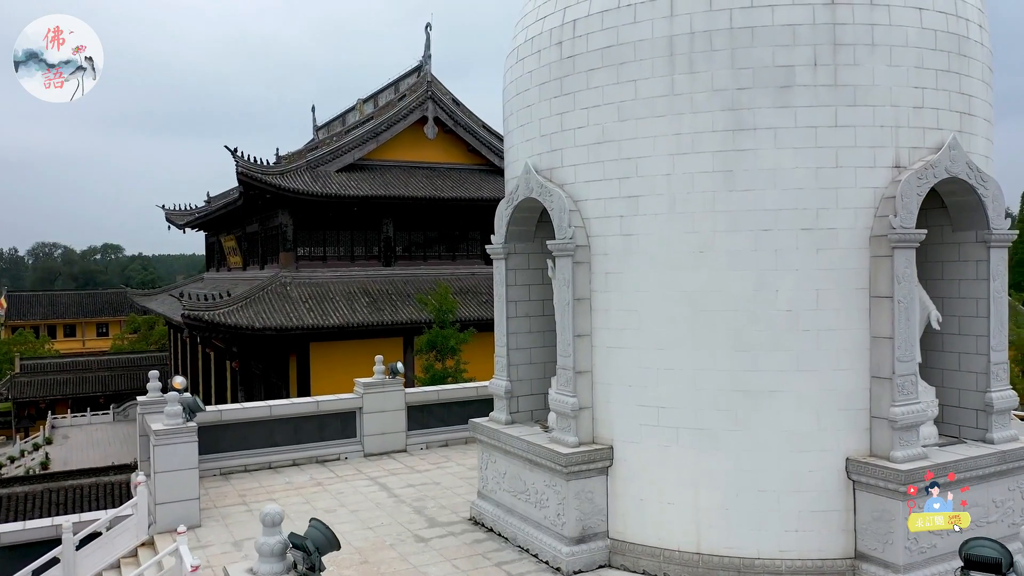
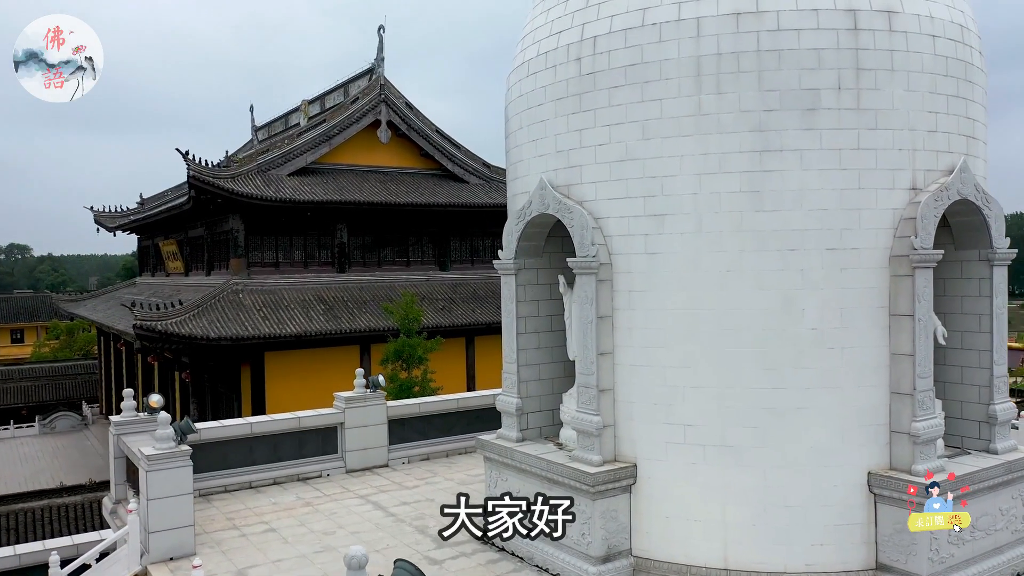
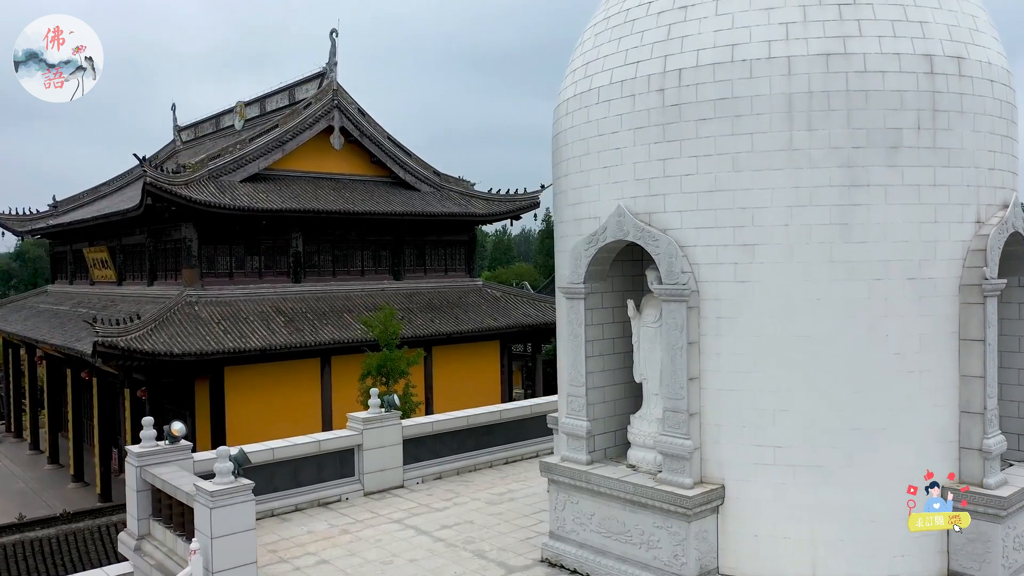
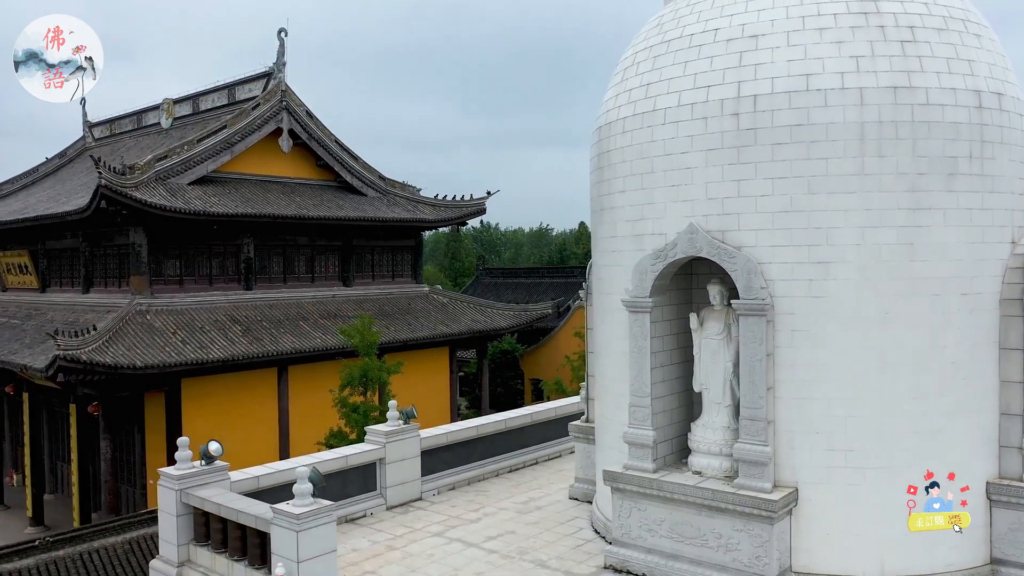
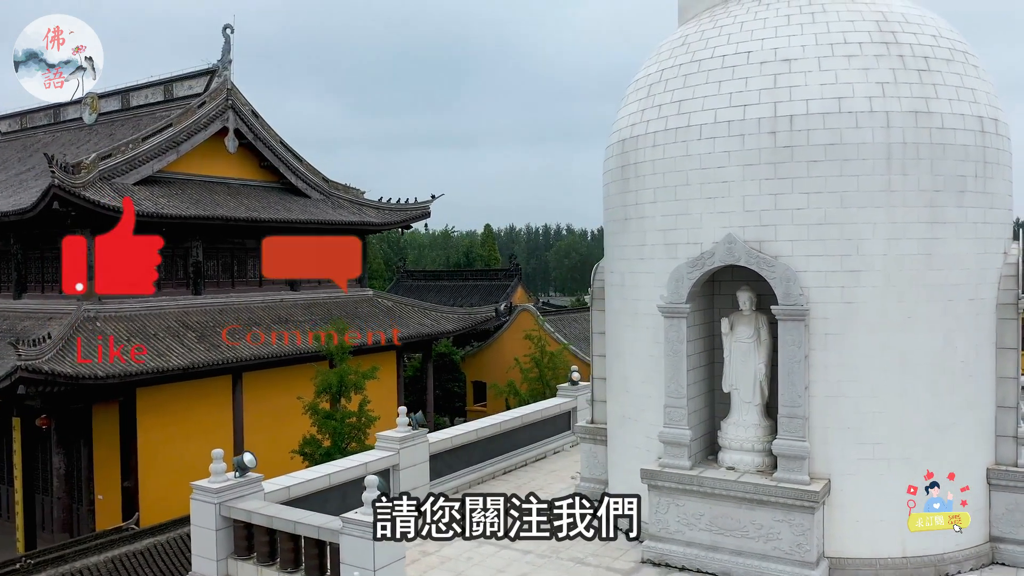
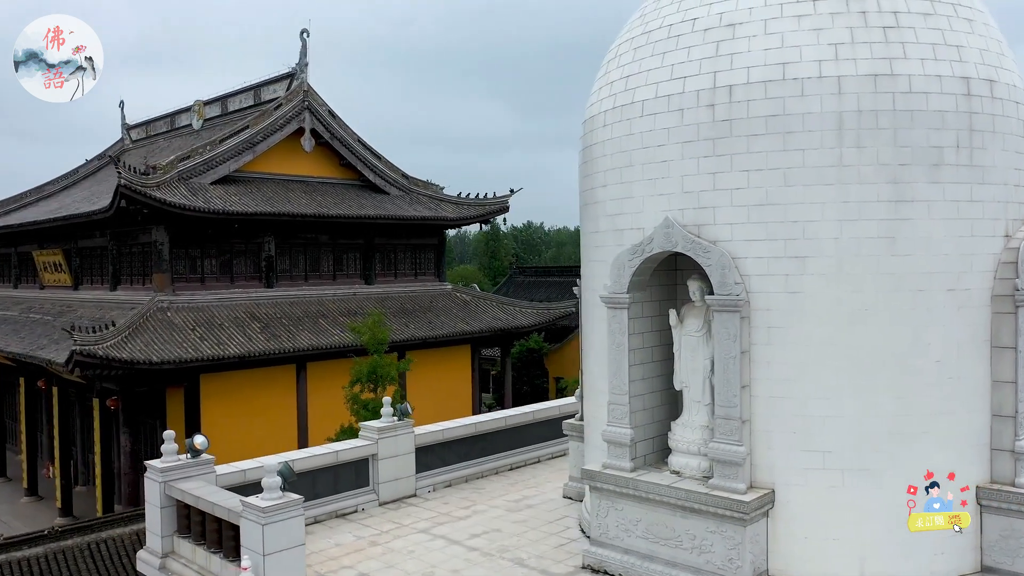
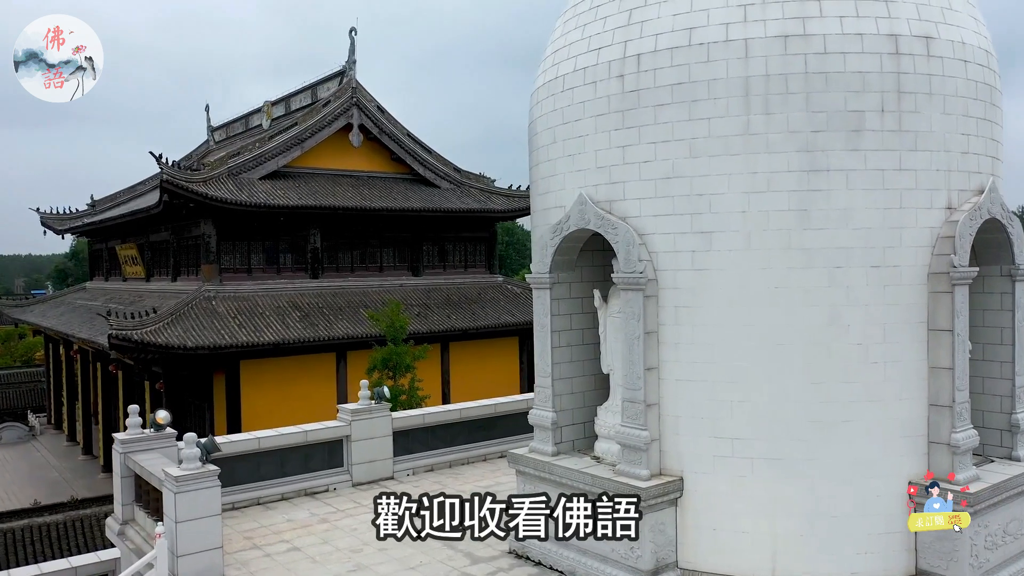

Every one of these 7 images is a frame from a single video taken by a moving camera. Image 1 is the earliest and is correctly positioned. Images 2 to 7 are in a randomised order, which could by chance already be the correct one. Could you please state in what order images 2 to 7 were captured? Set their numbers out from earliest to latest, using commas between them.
2, 7, 3, 6, 4, 5
